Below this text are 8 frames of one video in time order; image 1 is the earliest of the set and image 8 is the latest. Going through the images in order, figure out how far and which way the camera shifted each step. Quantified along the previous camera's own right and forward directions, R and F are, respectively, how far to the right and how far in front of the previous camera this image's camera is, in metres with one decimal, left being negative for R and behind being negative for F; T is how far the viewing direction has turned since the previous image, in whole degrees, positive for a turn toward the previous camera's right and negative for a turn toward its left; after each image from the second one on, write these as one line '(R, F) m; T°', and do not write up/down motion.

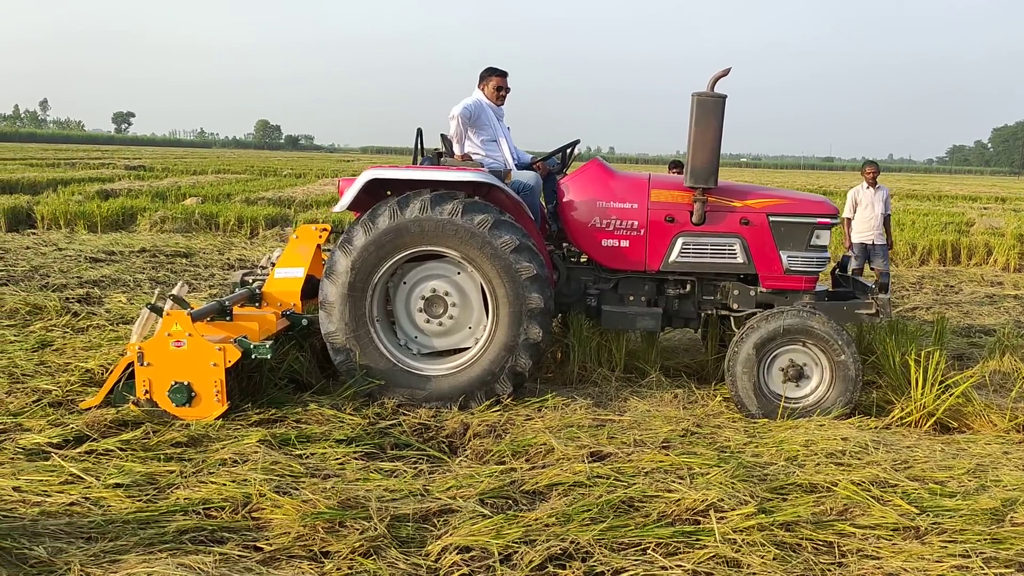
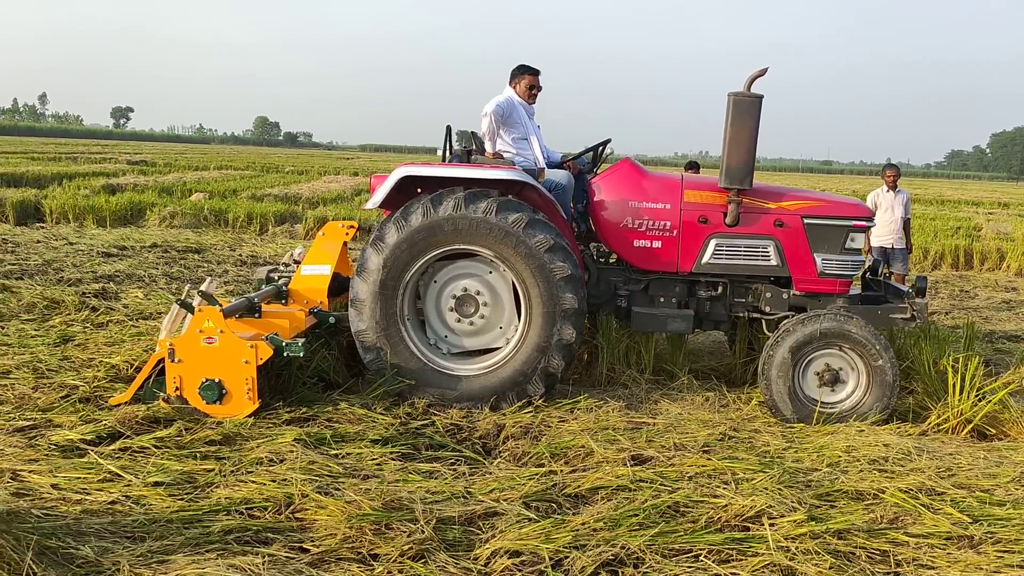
(-0.1, 0.0) m; 0°
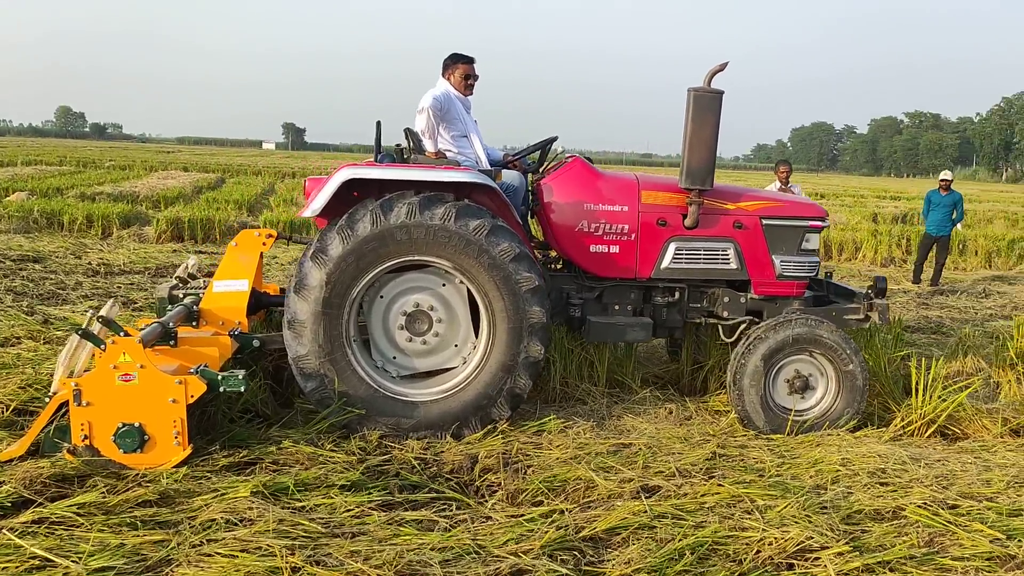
(-0.5, +0.4) m; +11°
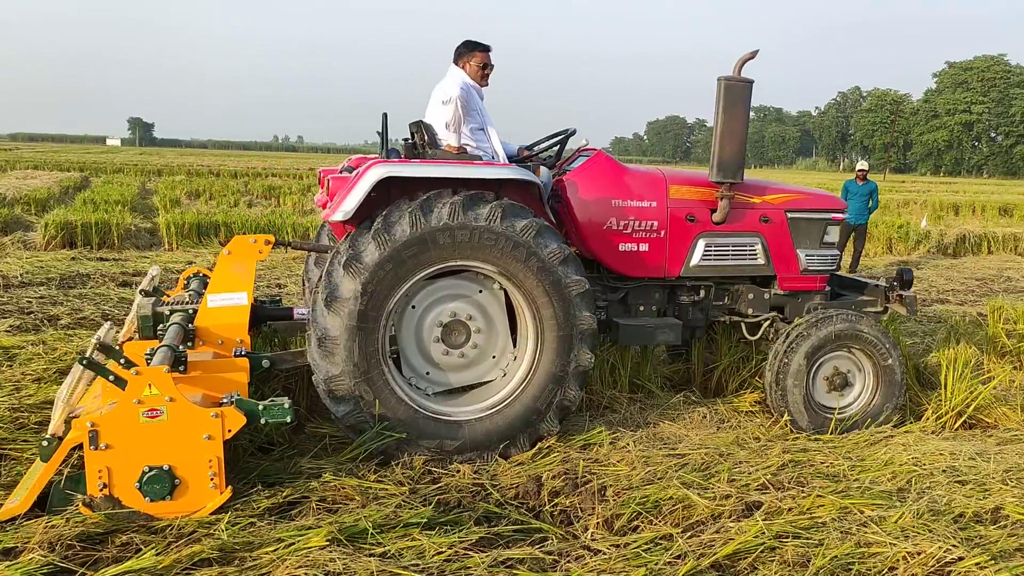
(-0.6, +0.3) m; +9°
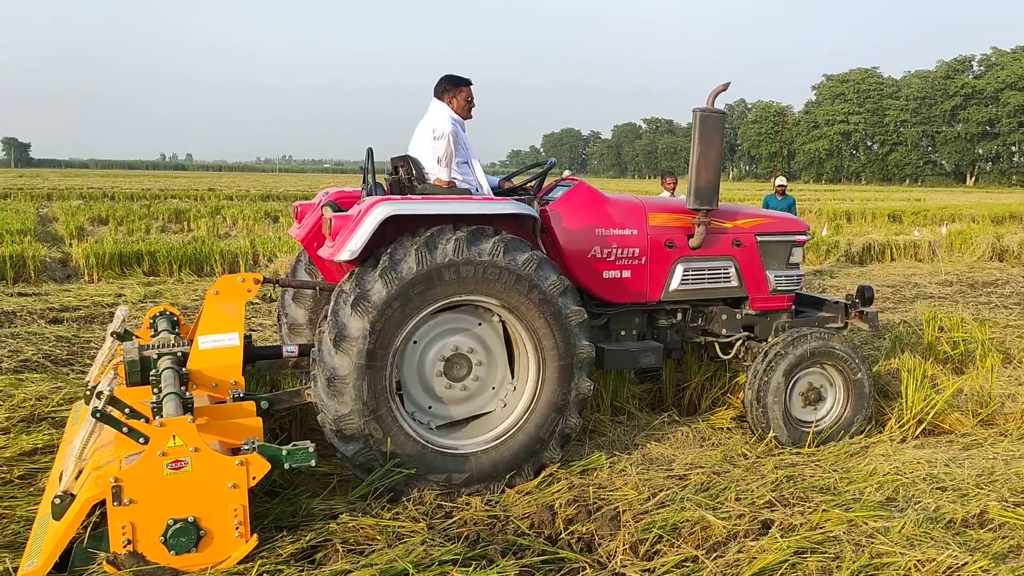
(-0.3, 0.0) m; +6°
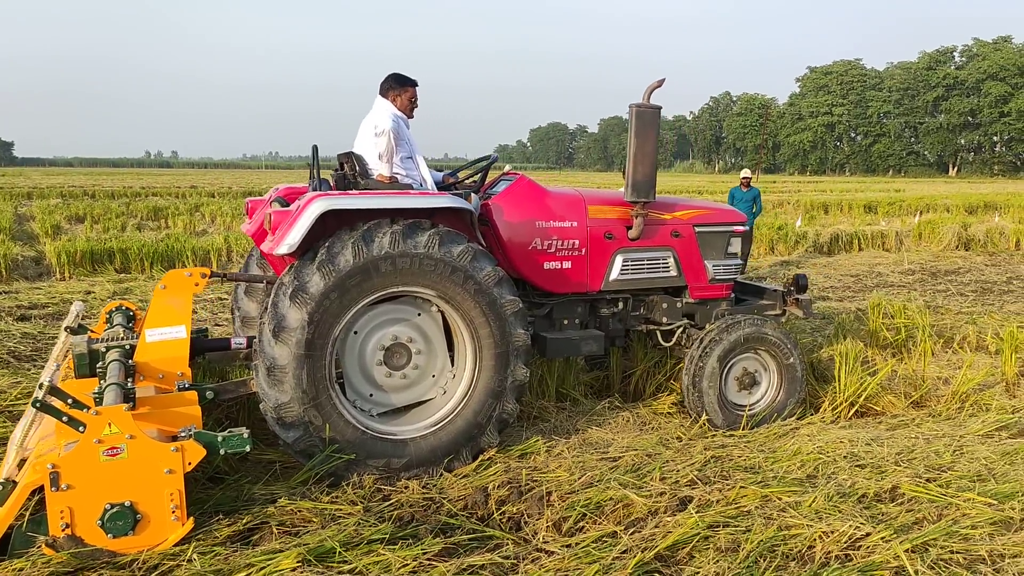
(+0.2, -0.1) m; +1°
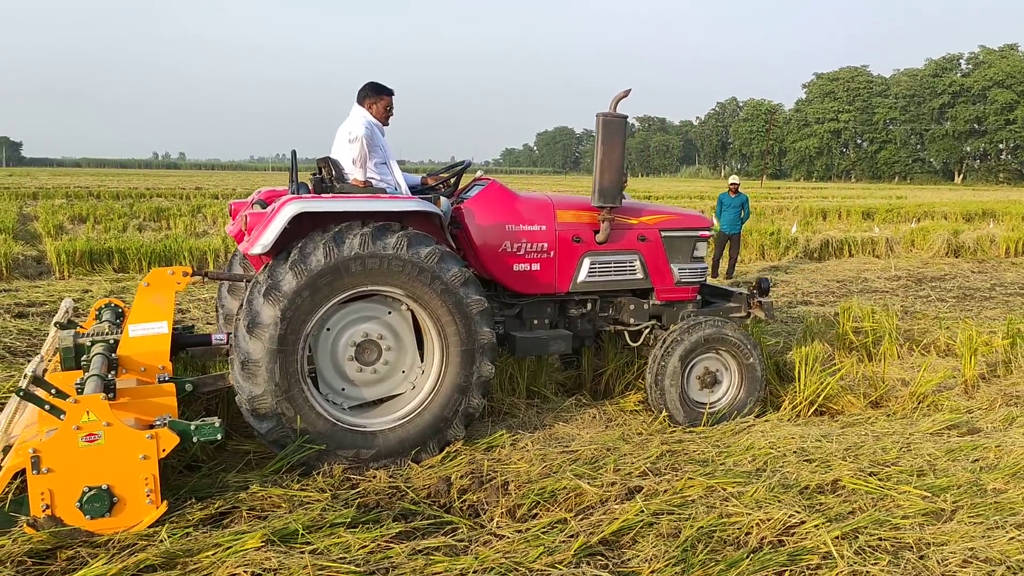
(+0.2, -0.2) m; 0°
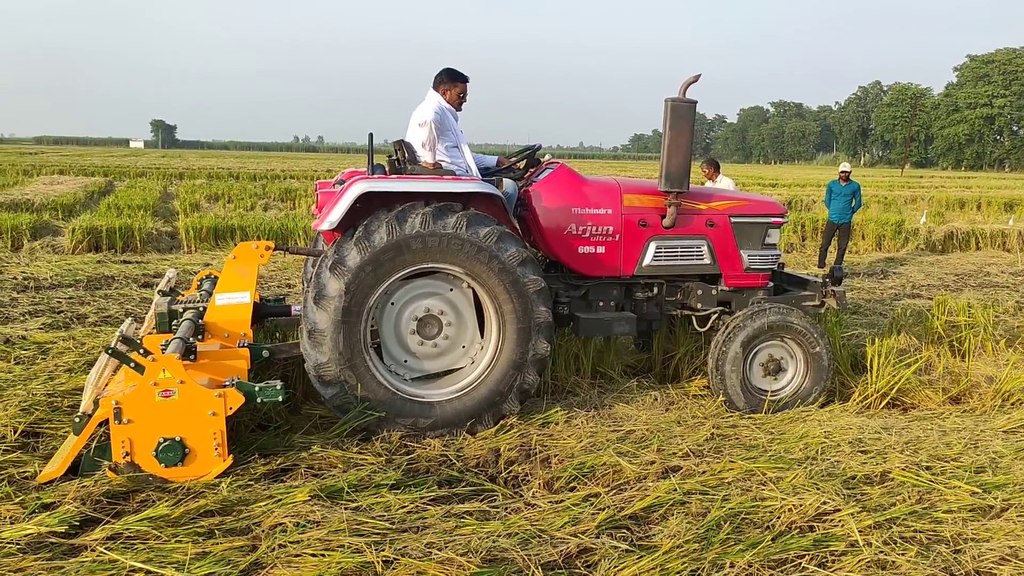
(+0.3, -0.1) m; -8°
